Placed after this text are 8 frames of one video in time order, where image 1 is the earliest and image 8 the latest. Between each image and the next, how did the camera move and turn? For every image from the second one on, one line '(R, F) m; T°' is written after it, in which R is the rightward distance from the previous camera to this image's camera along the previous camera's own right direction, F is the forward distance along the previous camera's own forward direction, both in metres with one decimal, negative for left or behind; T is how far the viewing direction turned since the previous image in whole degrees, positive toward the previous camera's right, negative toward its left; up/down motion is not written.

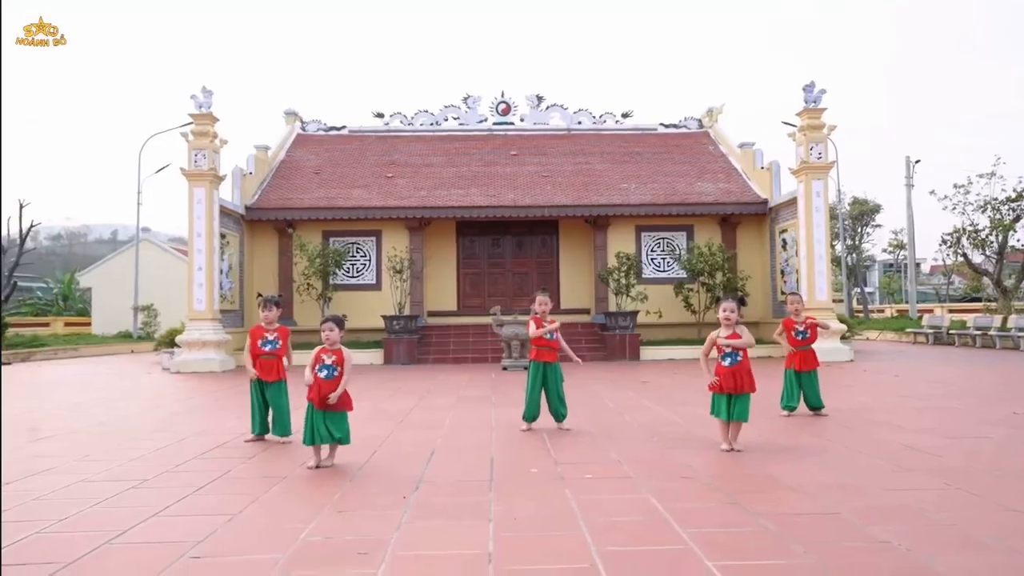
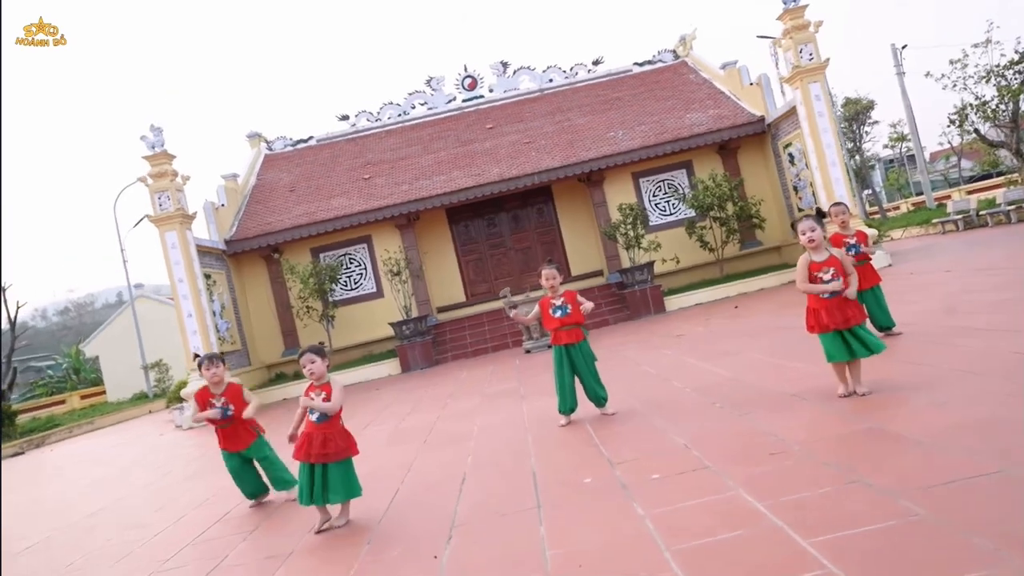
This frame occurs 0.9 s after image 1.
(0.0, +0.7) m; -1°
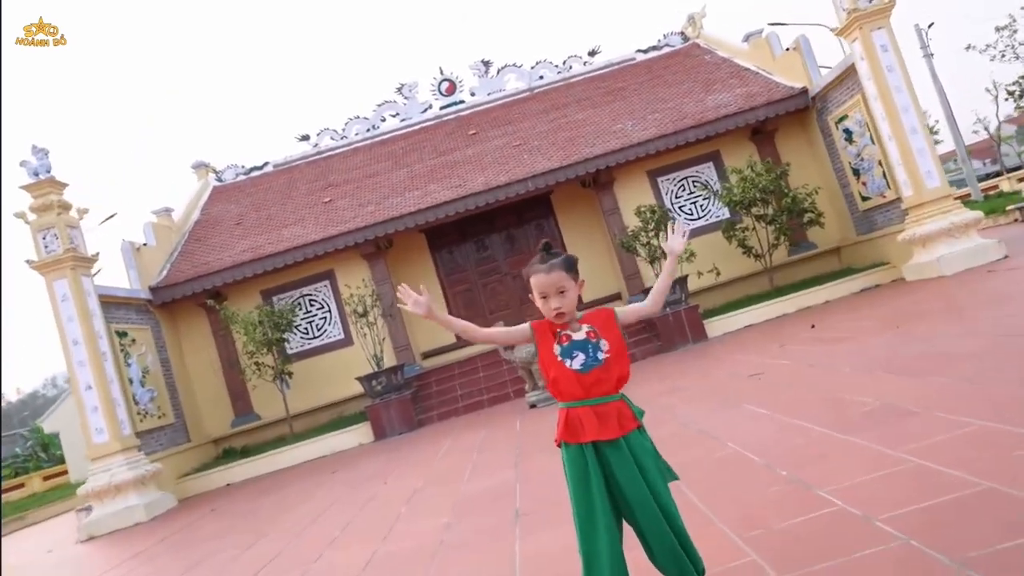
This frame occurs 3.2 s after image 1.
(+0.2, +2.4) m; -1°
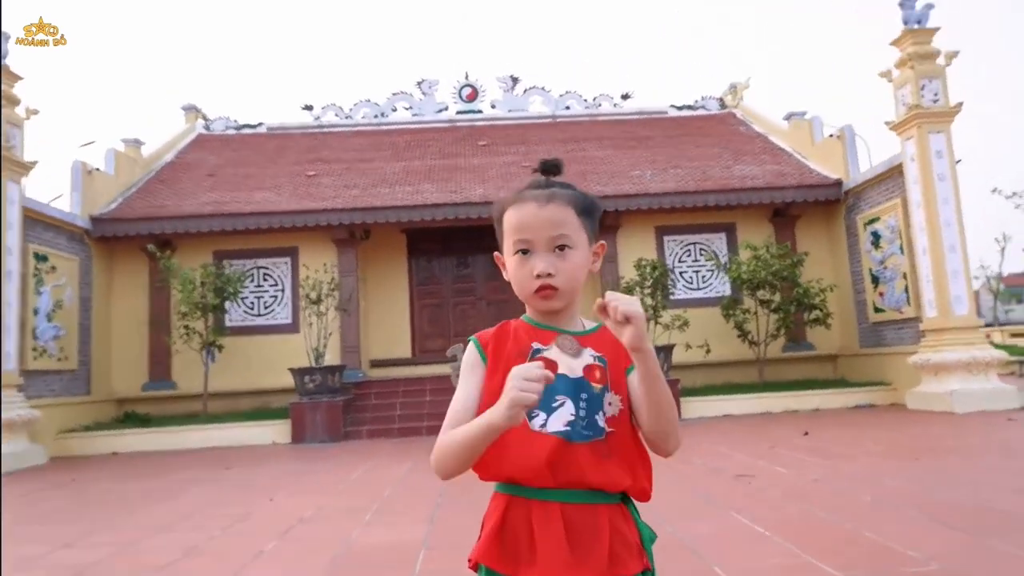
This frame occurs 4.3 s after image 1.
(+0.1, +0.9) m; +1°
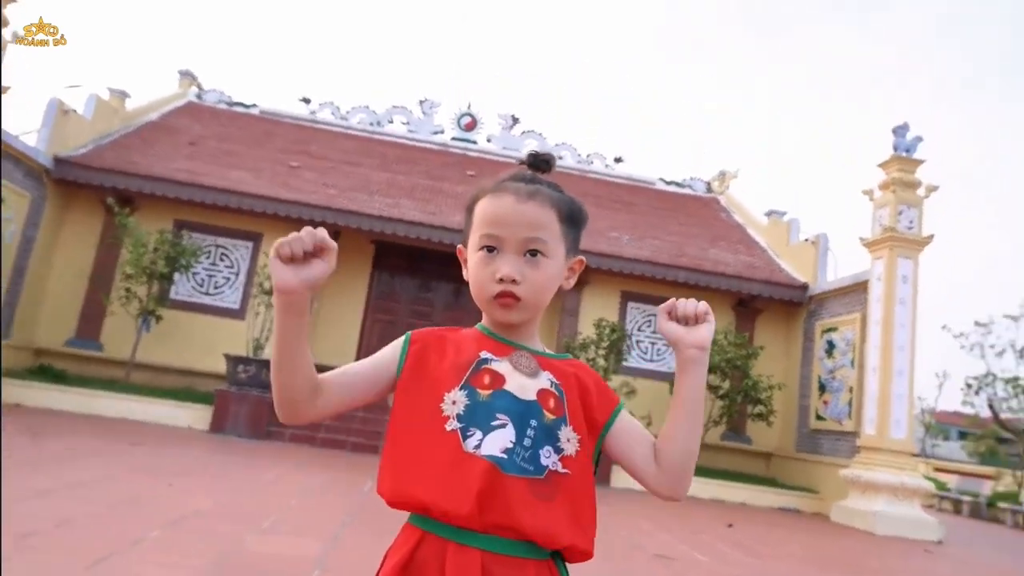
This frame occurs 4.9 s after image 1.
(0.0, +0.1) m; +3°
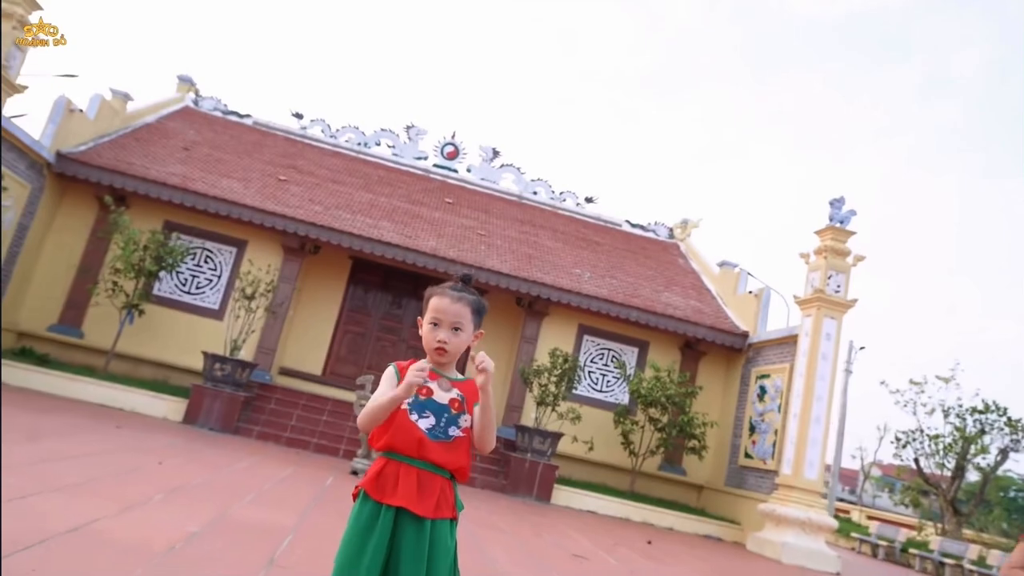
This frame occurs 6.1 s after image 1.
(+0.1, -0.7) m; +2°
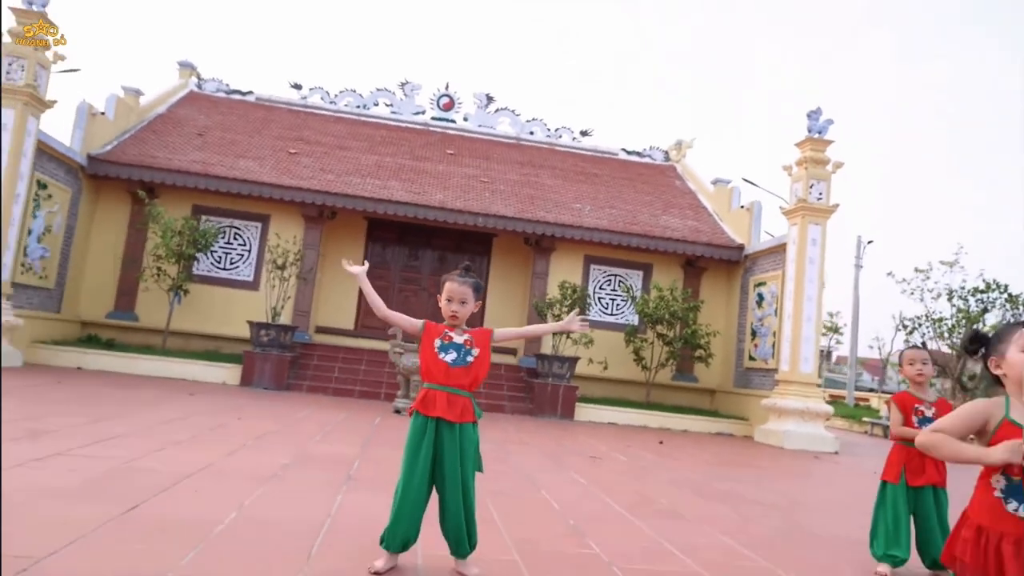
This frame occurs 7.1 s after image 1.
(+0.1, -0.7) m; -2°
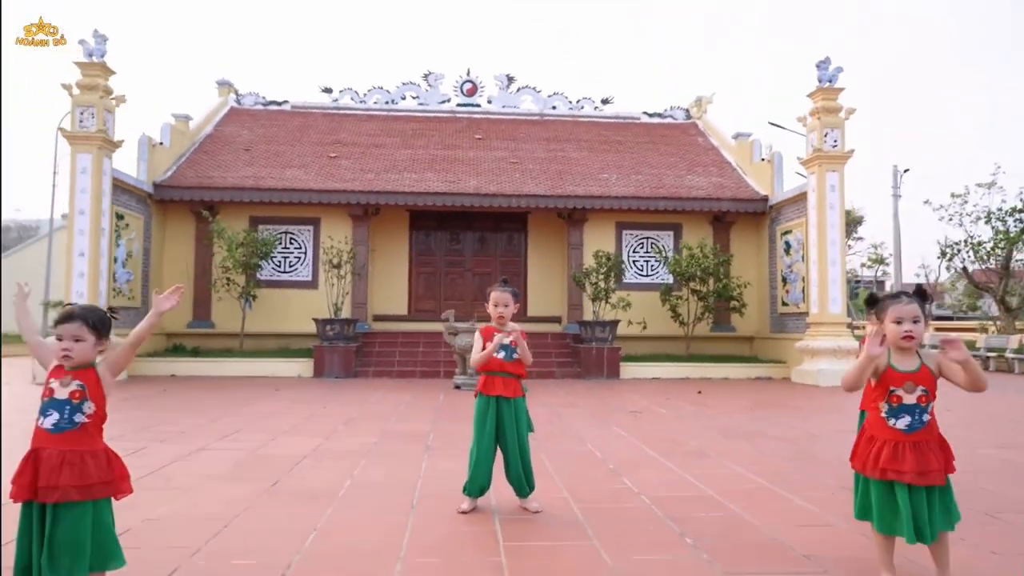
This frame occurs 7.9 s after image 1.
(+0.1, -0.7) m; -4°
